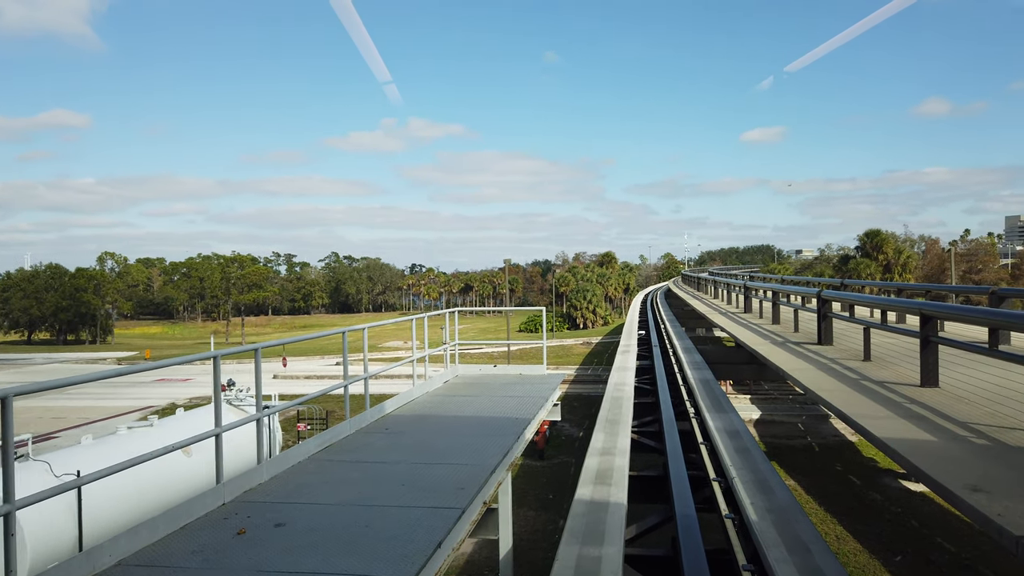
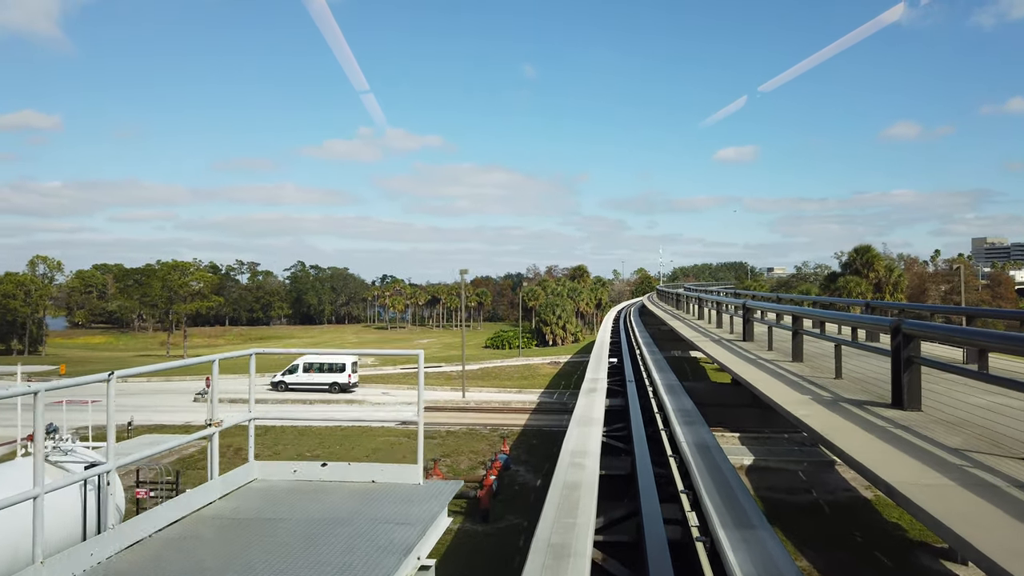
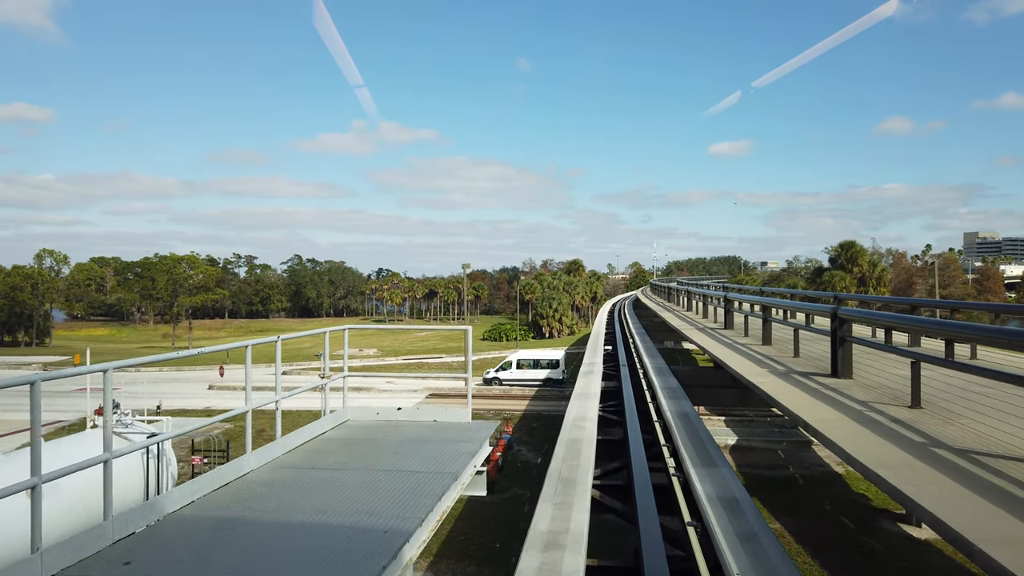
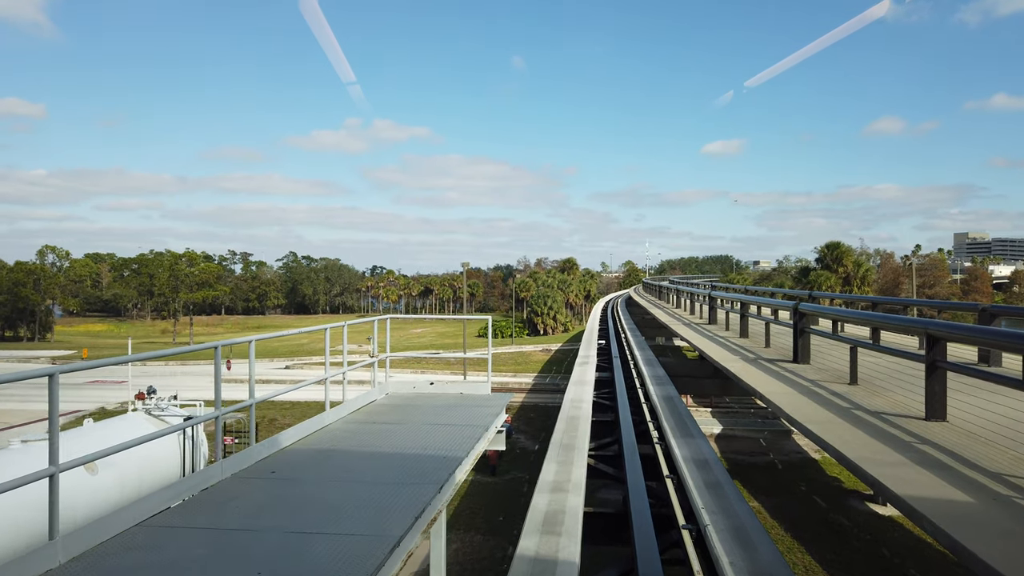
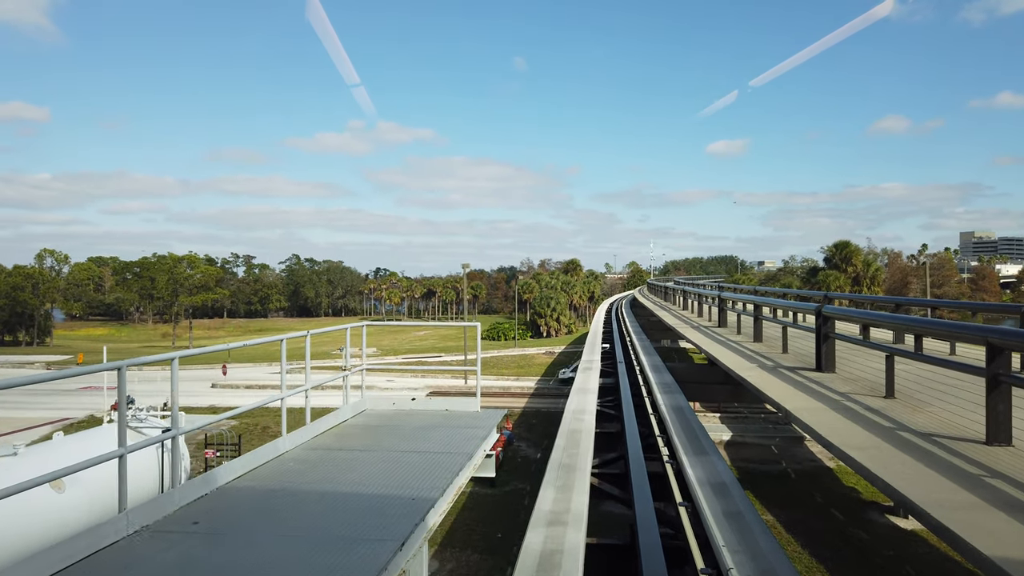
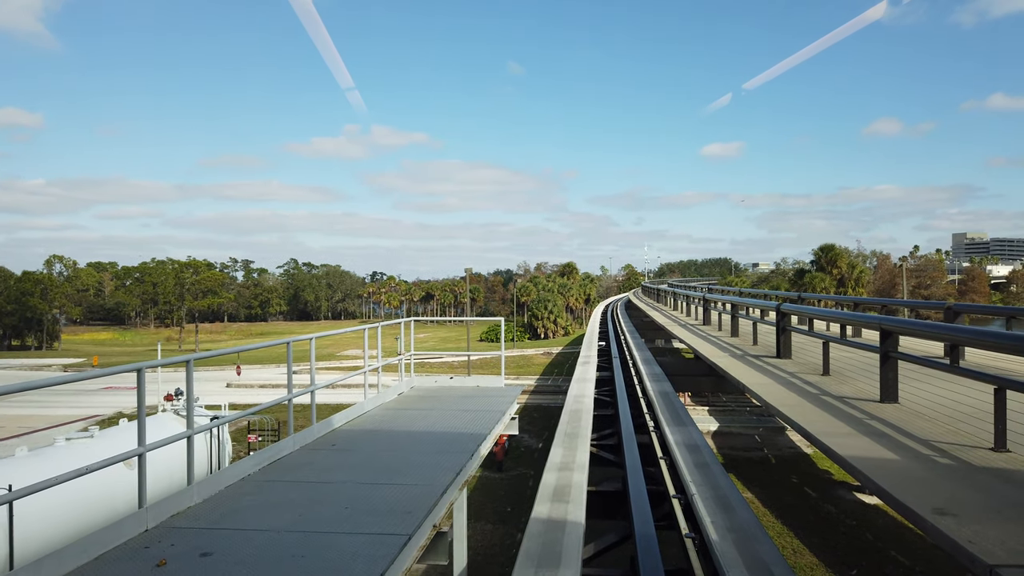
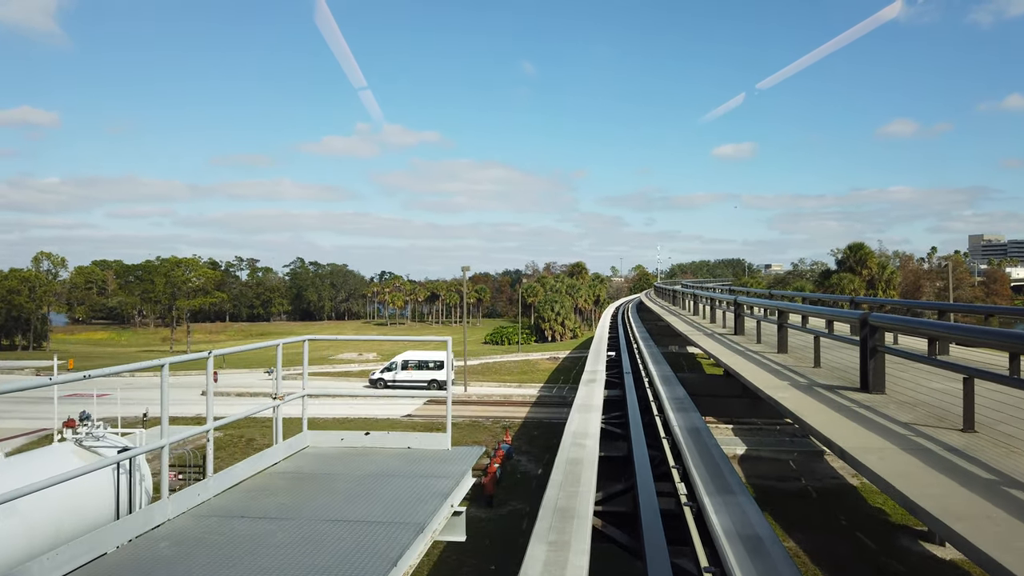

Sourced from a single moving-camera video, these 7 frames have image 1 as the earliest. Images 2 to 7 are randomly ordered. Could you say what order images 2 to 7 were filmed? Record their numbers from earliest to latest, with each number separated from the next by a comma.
6, 4, 5, 3, 7, 2
